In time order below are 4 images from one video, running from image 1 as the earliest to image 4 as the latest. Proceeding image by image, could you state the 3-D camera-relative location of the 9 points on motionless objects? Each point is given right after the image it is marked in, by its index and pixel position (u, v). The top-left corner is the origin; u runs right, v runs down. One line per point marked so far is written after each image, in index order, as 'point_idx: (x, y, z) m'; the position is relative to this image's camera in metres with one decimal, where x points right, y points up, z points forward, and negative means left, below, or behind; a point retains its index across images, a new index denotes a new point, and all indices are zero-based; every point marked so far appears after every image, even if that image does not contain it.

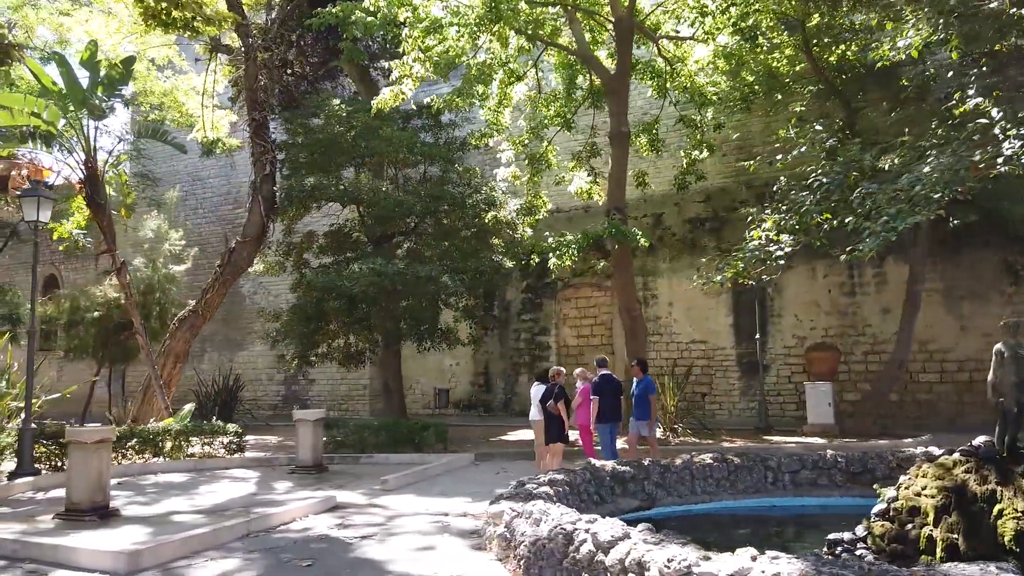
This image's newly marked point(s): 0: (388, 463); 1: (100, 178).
0: (-1.6, -2.3, +9.8) m
1: (-5.9, +1.6, +10.6) m
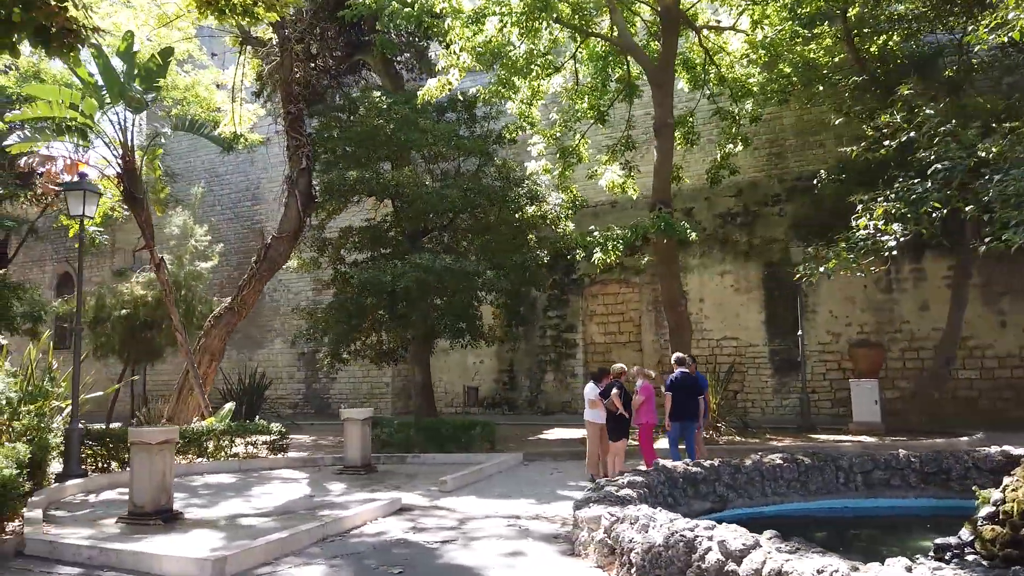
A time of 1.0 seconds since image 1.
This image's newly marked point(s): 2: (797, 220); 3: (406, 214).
0: (-1.0, -2.2, +9.5) m
1: (-5.2, +1.6, +10.4) m
2: (+6.4, +1.5, +16.9) m
3: (-1.7, +1.2, +12.3) m
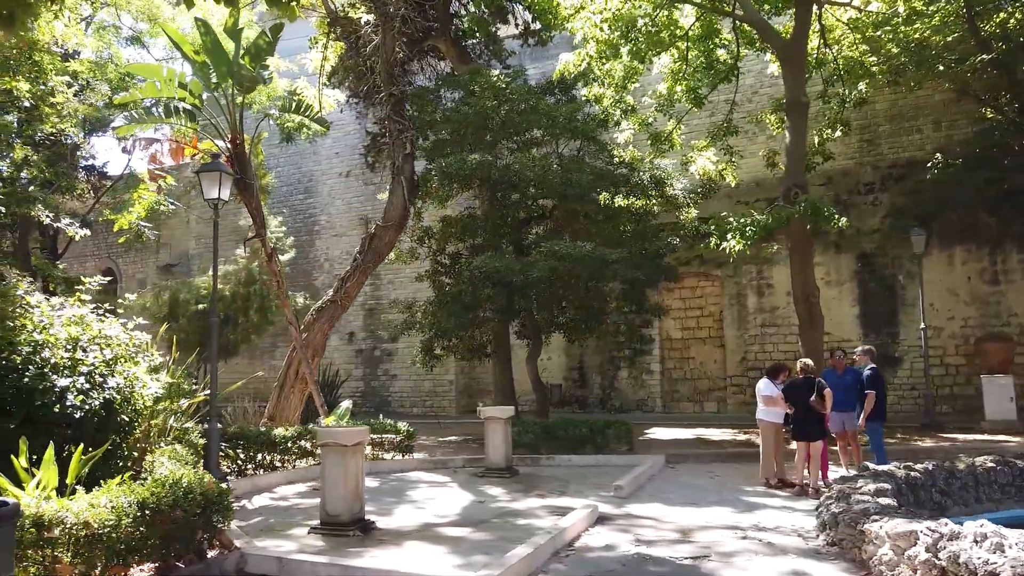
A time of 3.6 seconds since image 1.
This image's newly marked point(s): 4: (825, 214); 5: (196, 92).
0: (+0.8, -2.1, +8.9) m
1: (-3.5, +1.7, +9.8) m
2: (+8.2, +1.7, +16.1) m
3: (+0.1, +1.4, +11.6) m
4: (+4.1, +1.0, +9.9) m
5: (-4.1, +2.6, +9.8) m
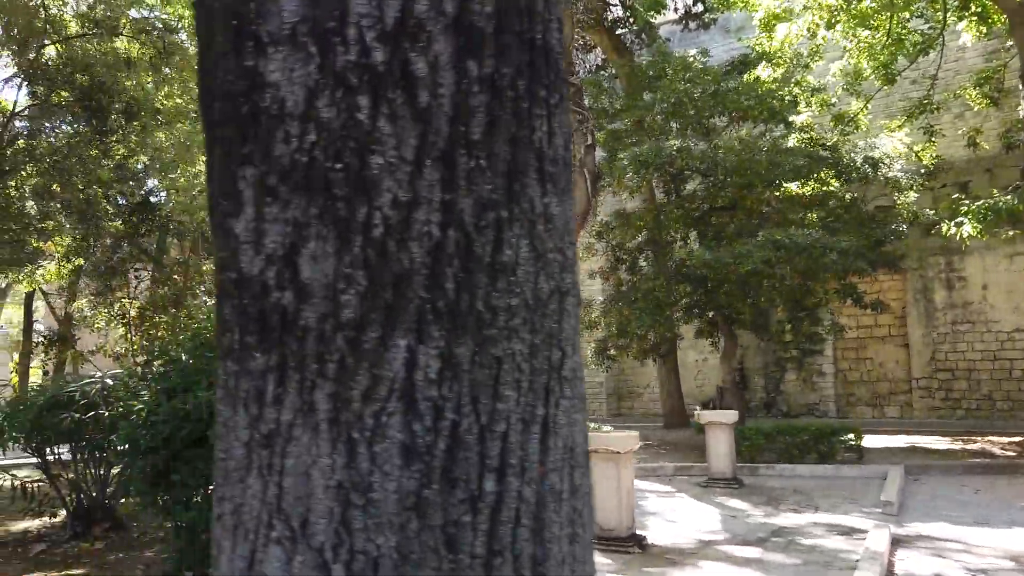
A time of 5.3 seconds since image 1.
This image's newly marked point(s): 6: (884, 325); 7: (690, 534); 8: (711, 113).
0: (+3.2, -2.0, +8.1) m
1: (-0.9, +1.8, +9.6) m
2: (+11.5, +1.9, +14.2) m
3: (+2.8, +1.4, +10.9) m
4: (+6.6, +1.1, +8.7) m
5: (-1.6, +2.6, +9.7) m
6: (+8.4, -0.8, +17.0) m
7: (+1.3, -1.8, +5.6) m
8: (+2.9, +2.6, +11.0) m
